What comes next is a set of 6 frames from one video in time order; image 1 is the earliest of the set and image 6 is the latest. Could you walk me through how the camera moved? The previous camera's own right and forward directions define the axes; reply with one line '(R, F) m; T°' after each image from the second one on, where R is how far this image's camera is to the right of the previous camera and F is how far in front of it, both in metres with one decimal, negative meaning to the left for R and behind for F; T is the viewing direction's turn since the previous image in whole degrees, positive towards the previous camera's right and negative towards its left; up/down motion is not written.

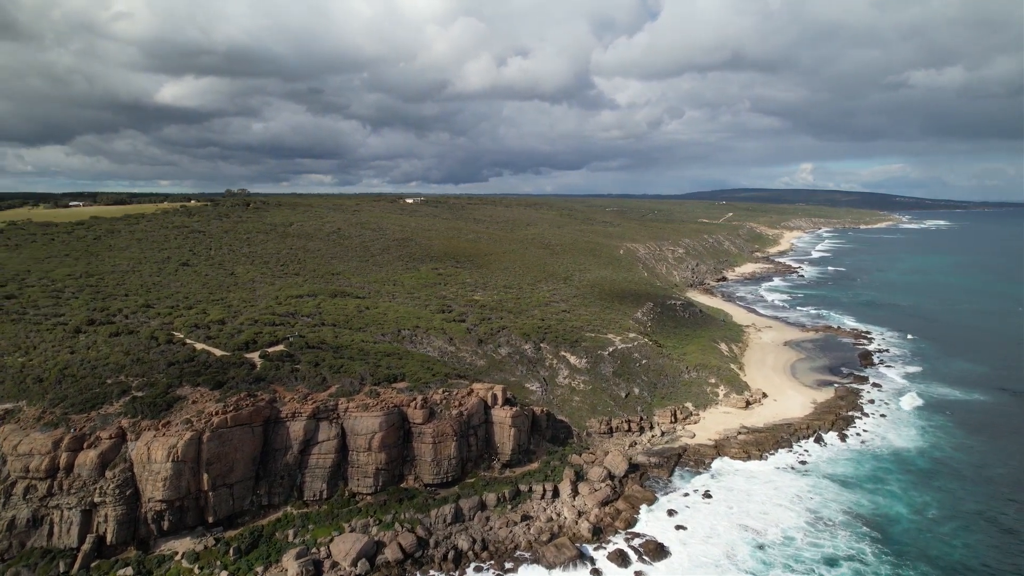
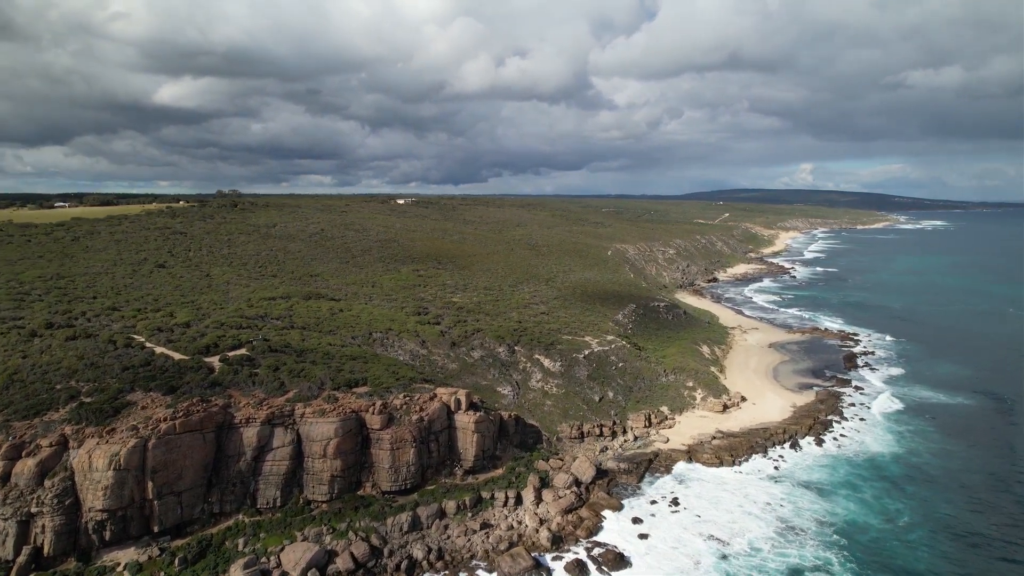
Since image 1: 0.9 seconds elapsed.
(+1.9, +0.5) m; 0°
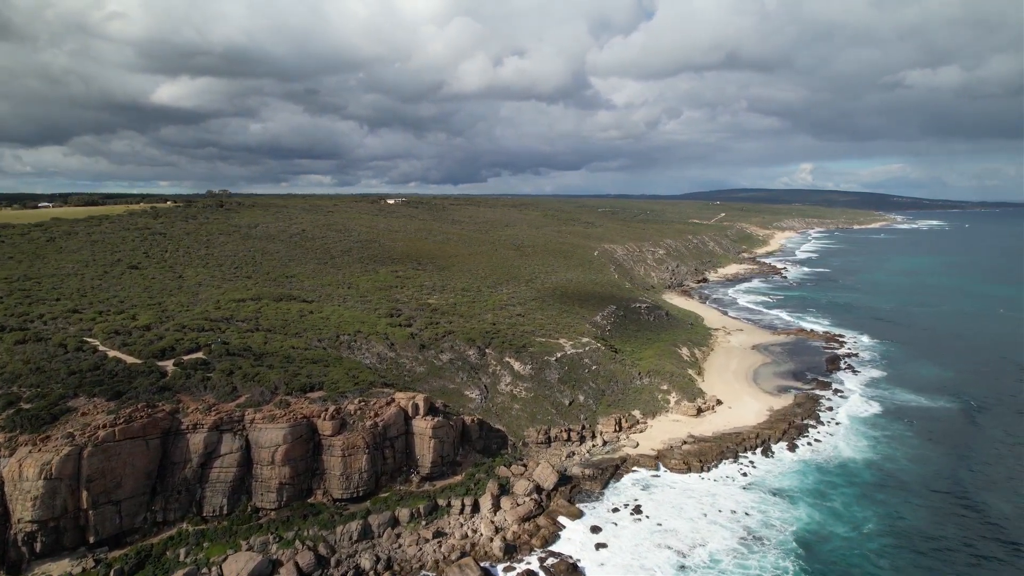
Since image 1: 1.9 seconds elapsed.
(+2.1, +0.6) m; 0°
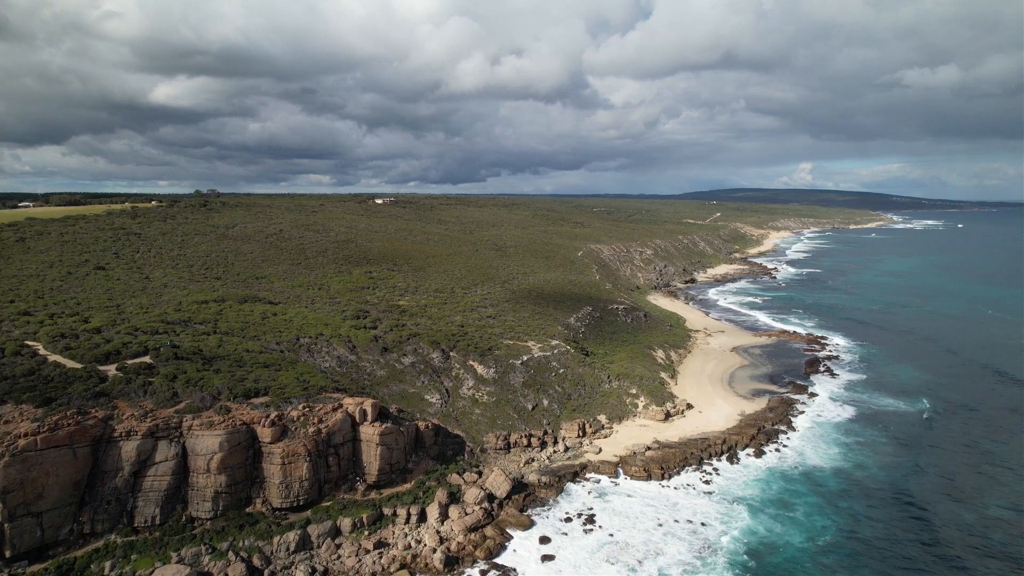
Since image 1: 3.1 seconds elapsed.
(+2.4, +0.7) m; 0°
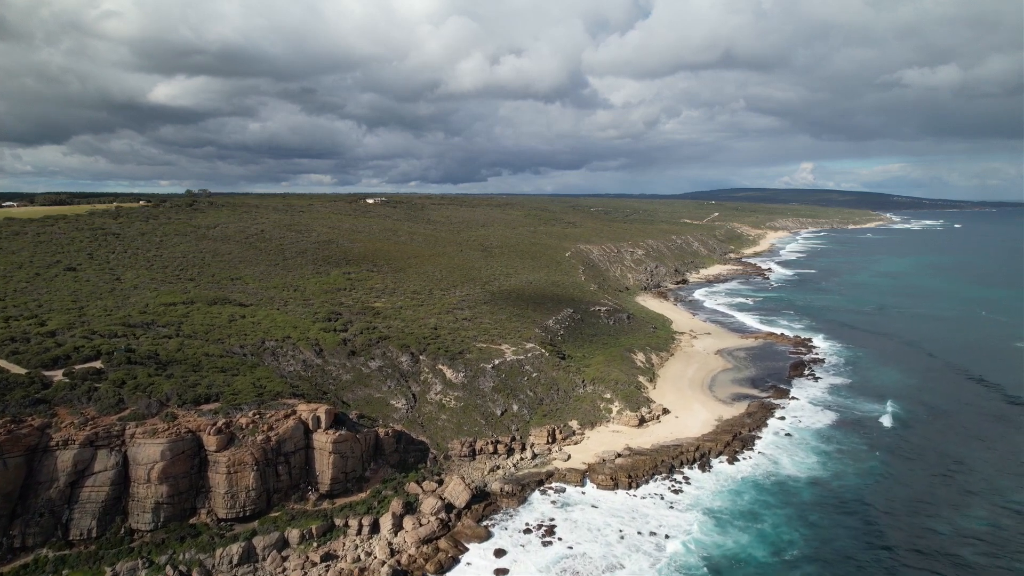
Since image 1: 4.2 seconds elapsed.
(+2.0, +0.8) m; 0°
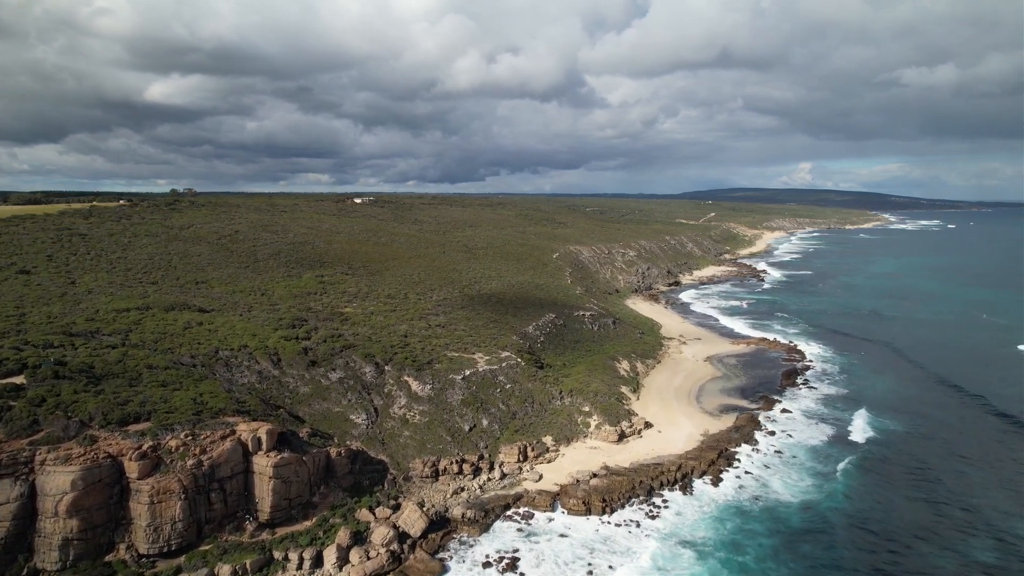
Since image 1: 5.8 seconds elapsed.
(+1.7, +2.1) m; 0°
